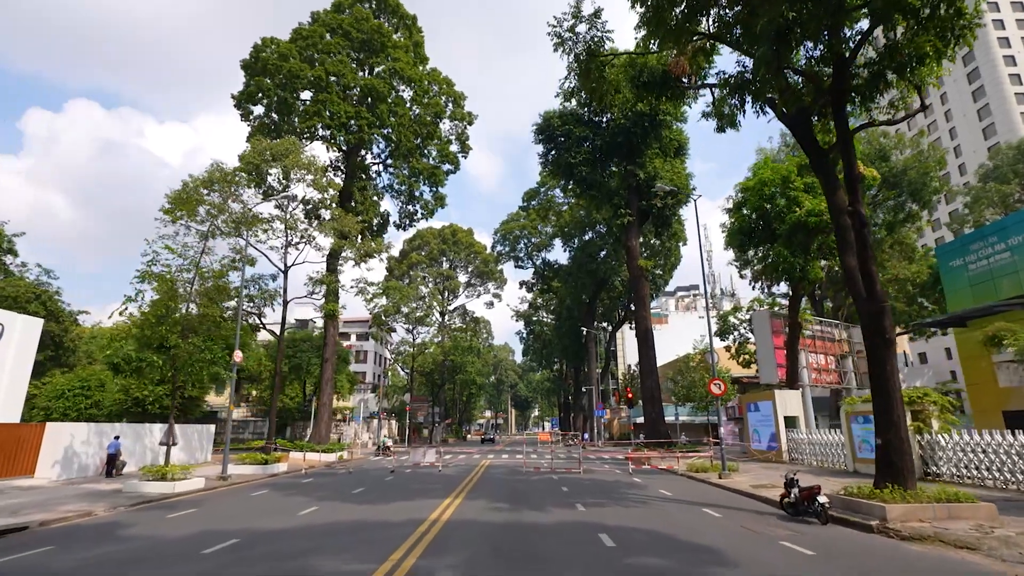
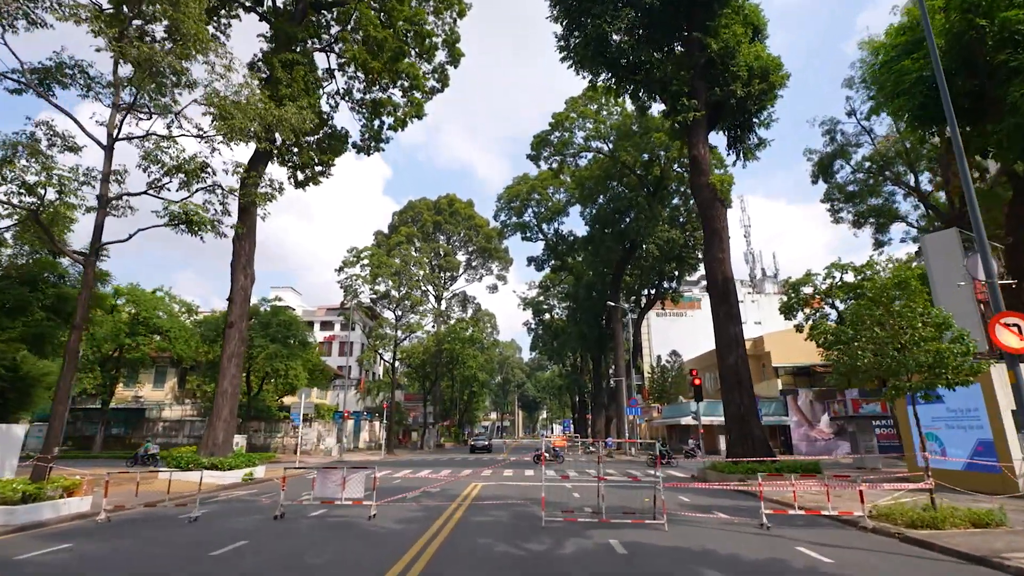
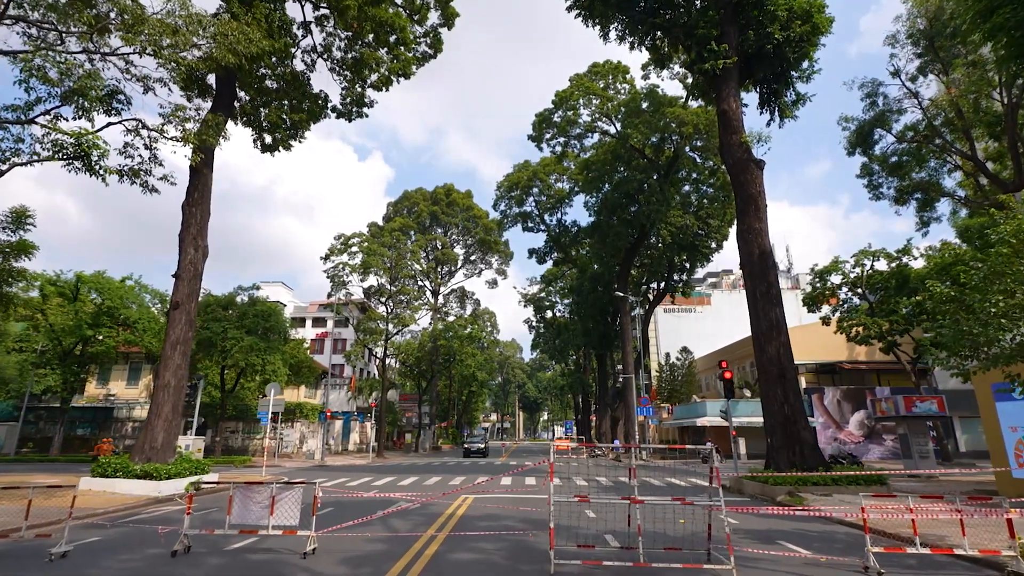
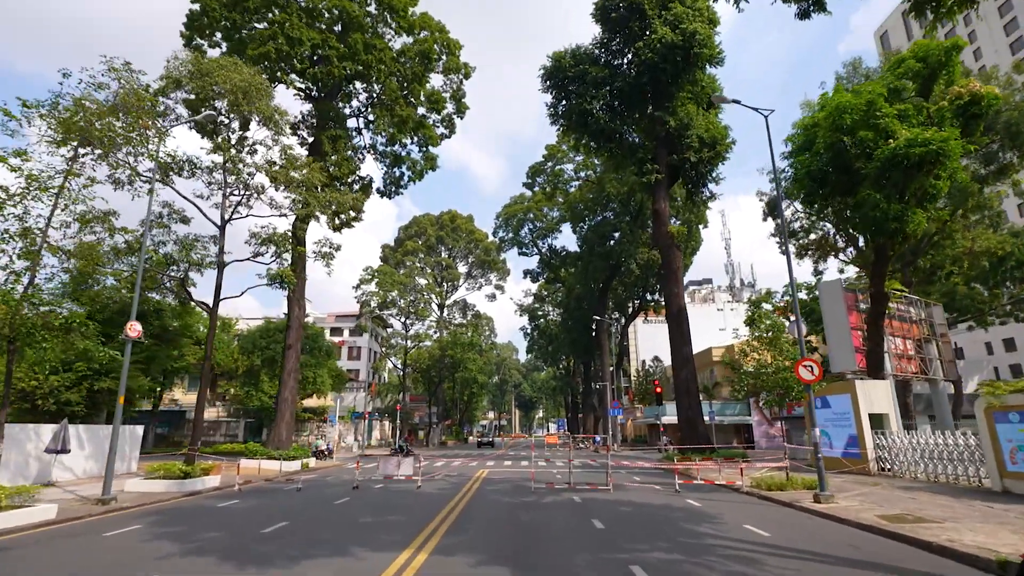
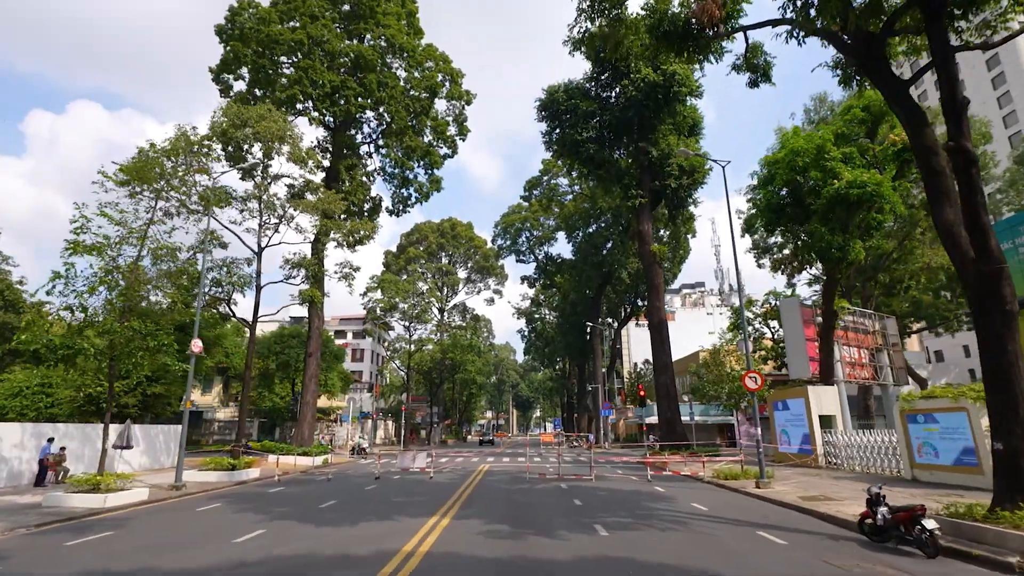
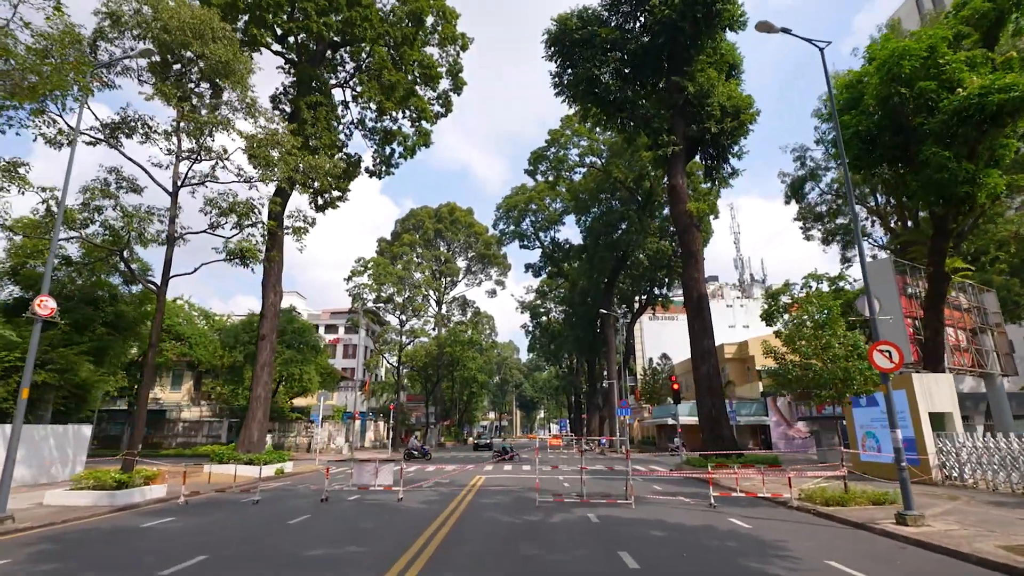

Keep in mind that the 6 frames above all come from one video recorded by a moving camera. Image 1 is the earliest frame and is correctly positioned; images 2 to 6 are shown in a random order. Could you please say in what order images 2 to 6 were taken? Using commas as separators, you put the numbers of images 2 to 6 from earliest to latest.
5, 4, 6, 2, 3
